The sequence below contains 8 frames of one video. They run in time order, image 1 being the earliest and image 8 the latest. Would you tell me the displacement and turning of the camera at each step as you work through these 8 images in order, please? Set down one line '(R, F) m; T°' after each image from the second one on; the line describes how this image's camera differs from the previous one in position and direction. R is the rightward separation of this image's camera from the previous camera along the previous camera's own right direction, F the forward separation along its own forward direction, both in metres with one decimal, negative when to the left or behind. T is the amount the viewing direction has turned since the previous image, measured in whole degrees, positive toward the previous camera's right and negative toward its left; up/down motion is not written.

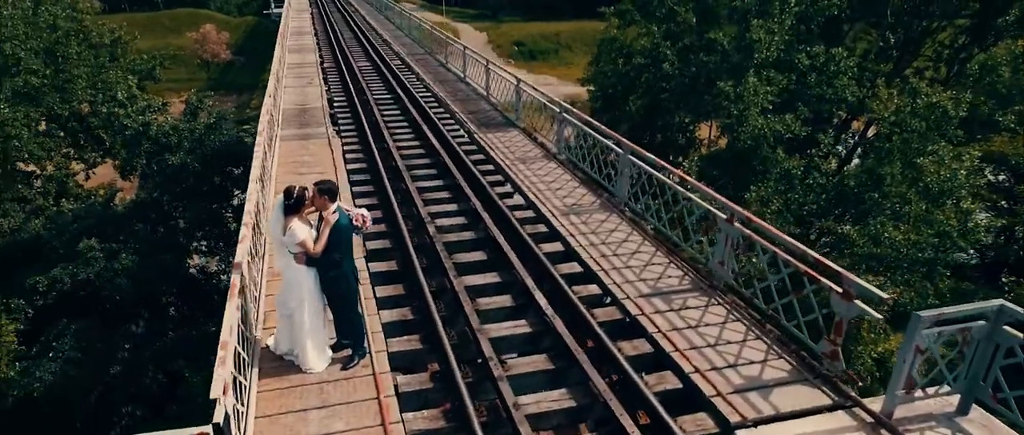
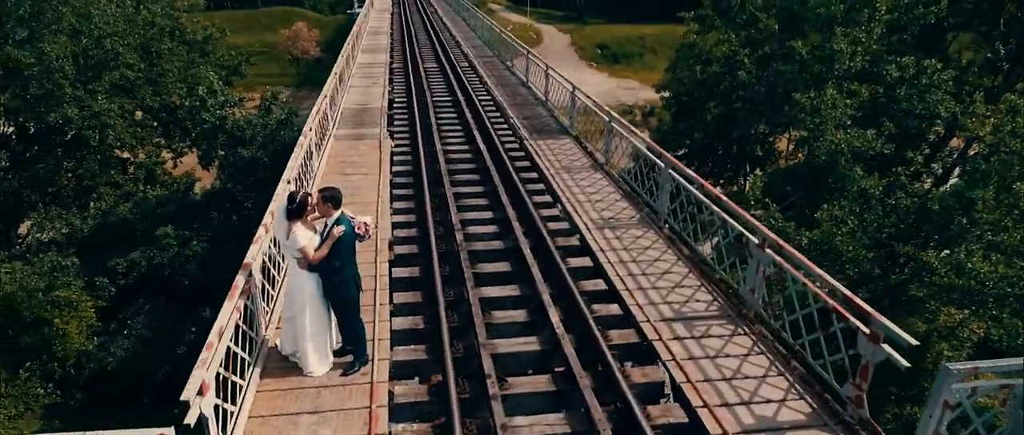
(+0.6, +0.2) m; -7°
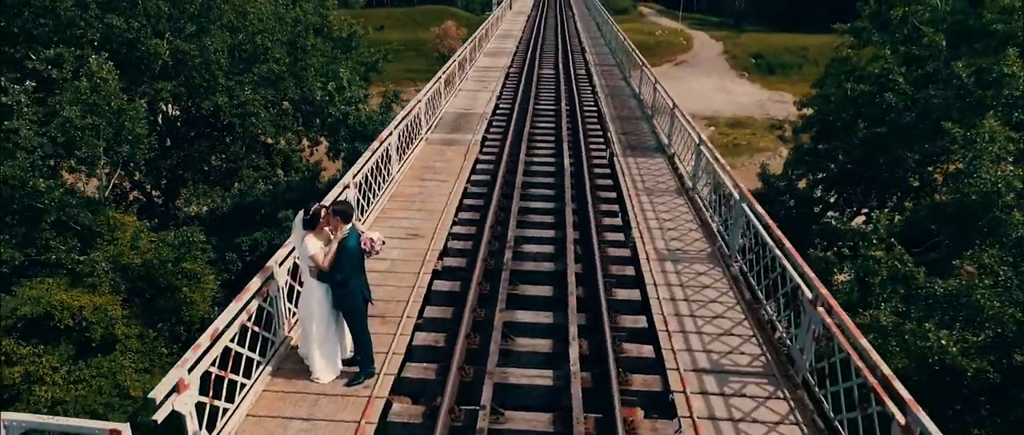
(+0.9, +0.3) m; -12°
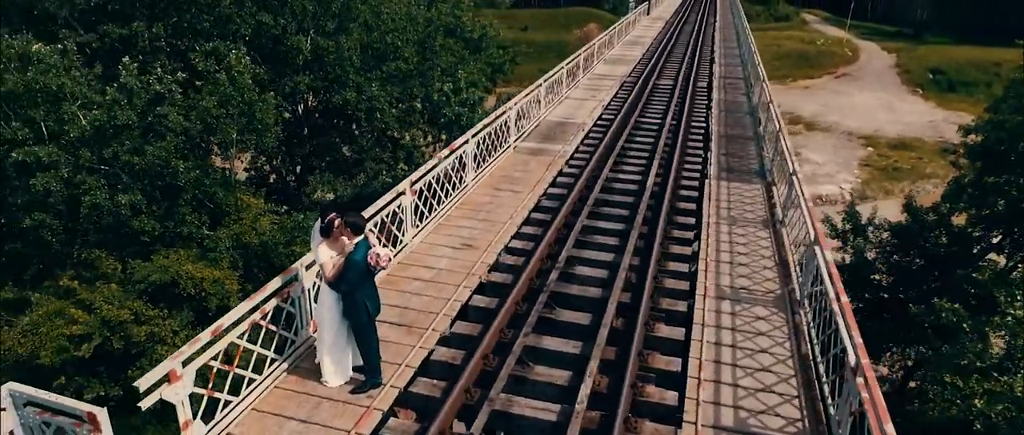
(+0.9, +0.3) m; -12°
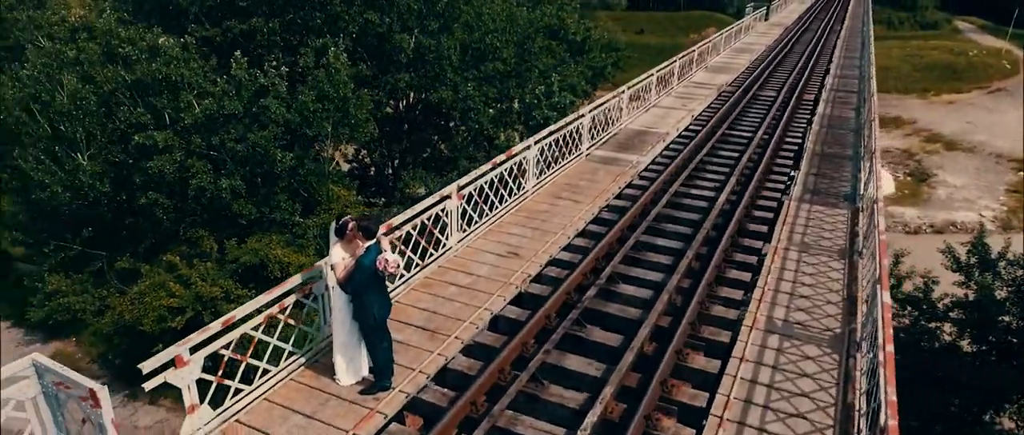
(+0.7, +0.2) m; -9°
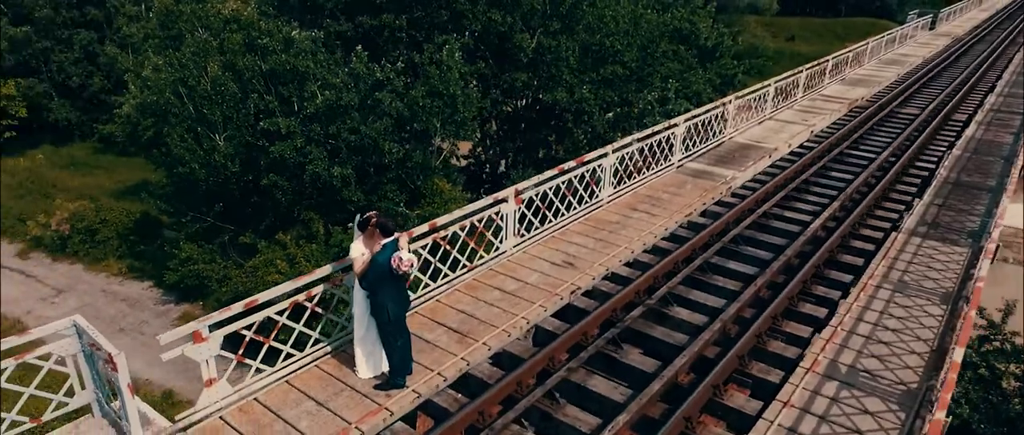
(+0.9, +0.3) m; -11°
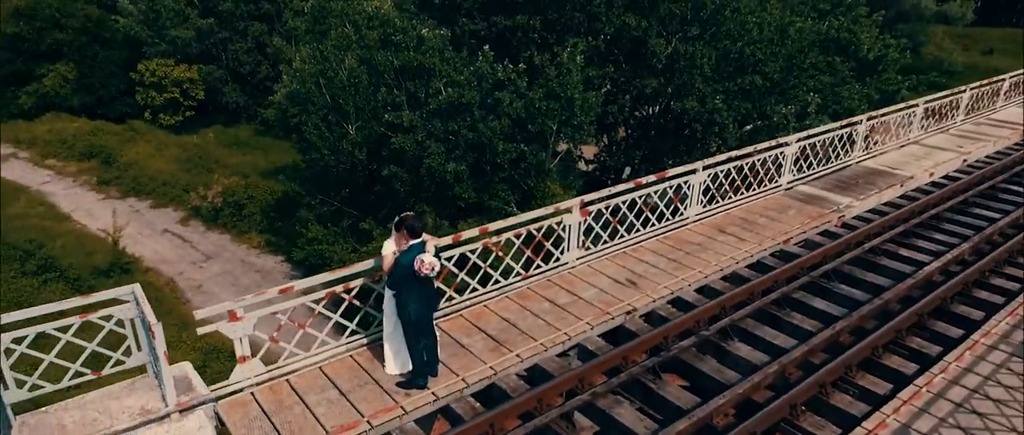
(+0.9, +0.2) m; -12°
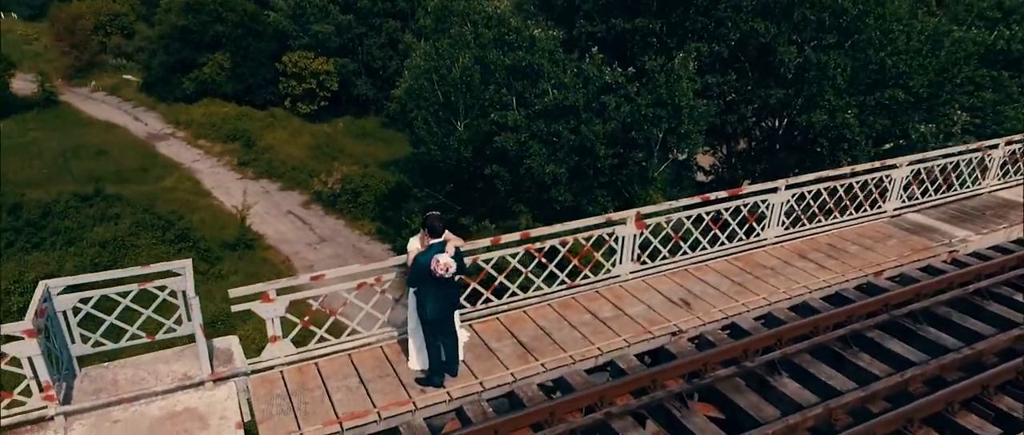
(+0.8, +0.2) m; -11°
